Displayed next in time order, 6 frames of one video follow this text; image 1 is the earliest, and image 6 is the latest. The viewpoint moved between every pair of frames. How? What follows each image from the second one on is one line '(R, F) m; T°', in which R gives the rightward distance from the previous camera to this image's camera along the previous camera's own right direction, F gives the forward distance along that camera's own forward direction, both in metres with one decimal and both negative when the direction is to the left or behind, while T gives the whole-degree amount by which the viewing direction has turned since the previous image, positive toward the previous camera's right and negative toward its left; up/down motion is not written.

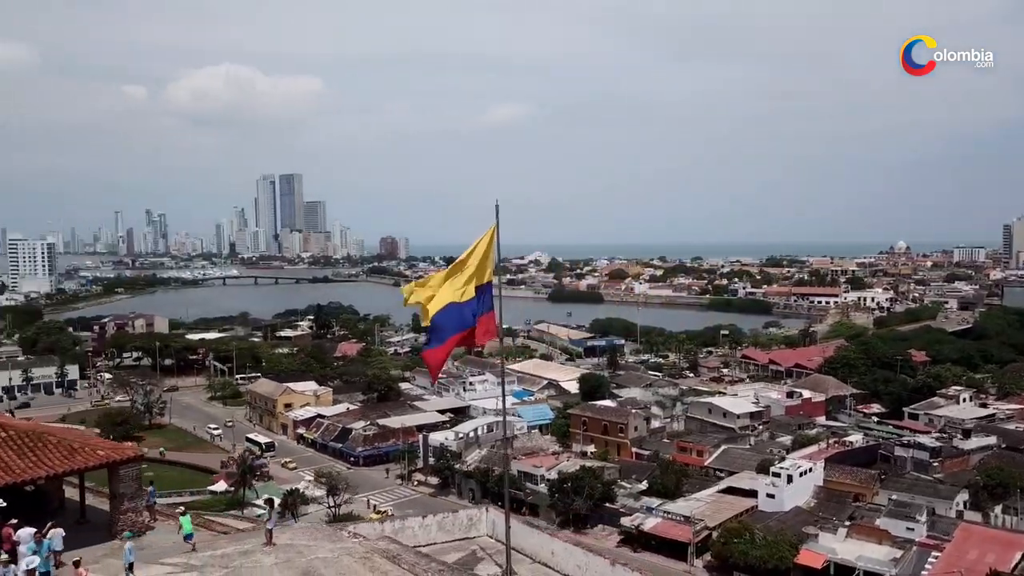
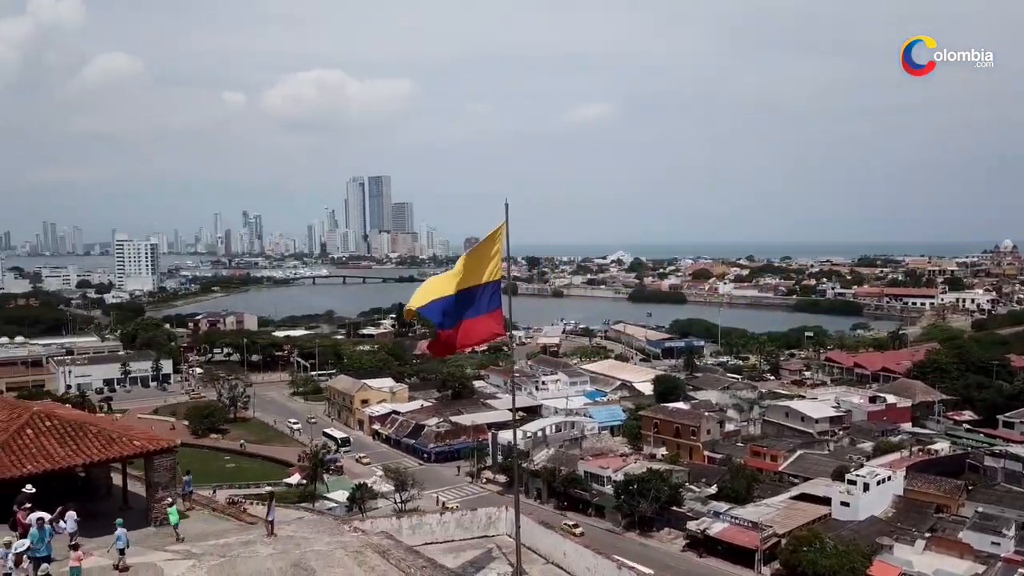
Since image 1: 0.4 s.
(+0.5, 0.0) m; -6°
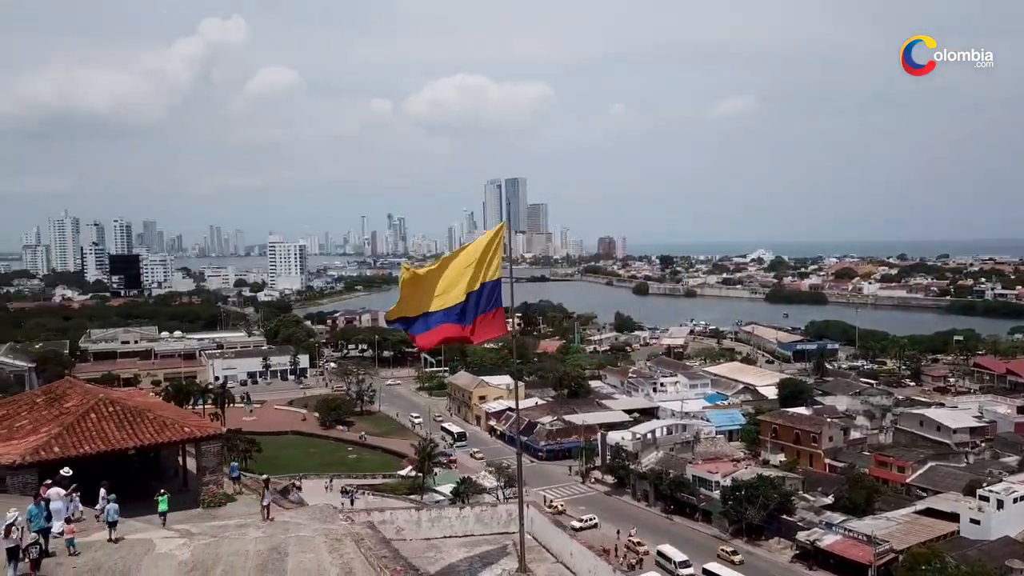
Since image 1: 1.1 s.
(+0.8, 0.0) m; -10°
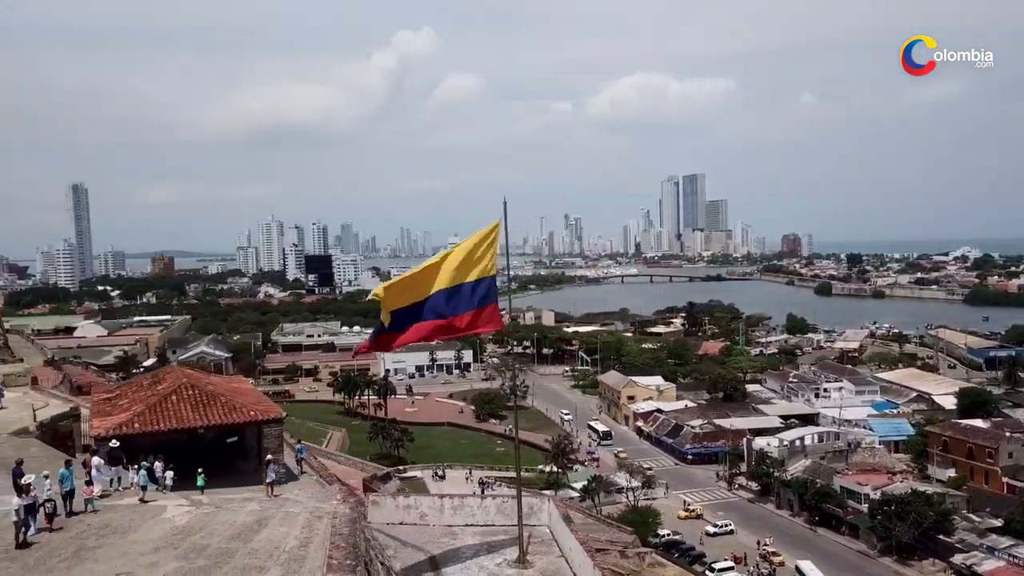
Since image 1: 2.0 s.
(+1.1, 0.0) m; -12°
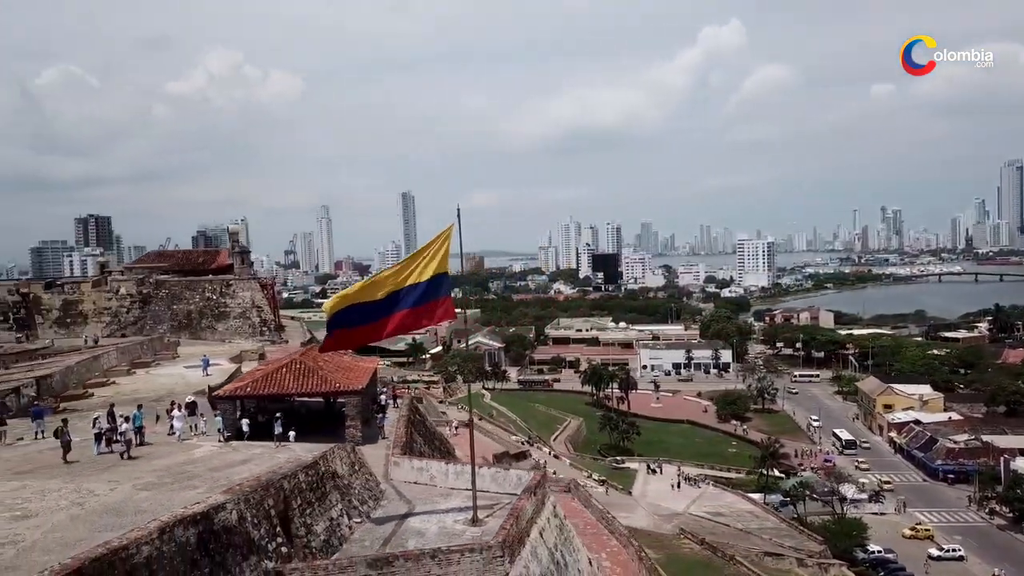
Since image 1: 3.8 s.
(+2.5, -0.3) m; -21°
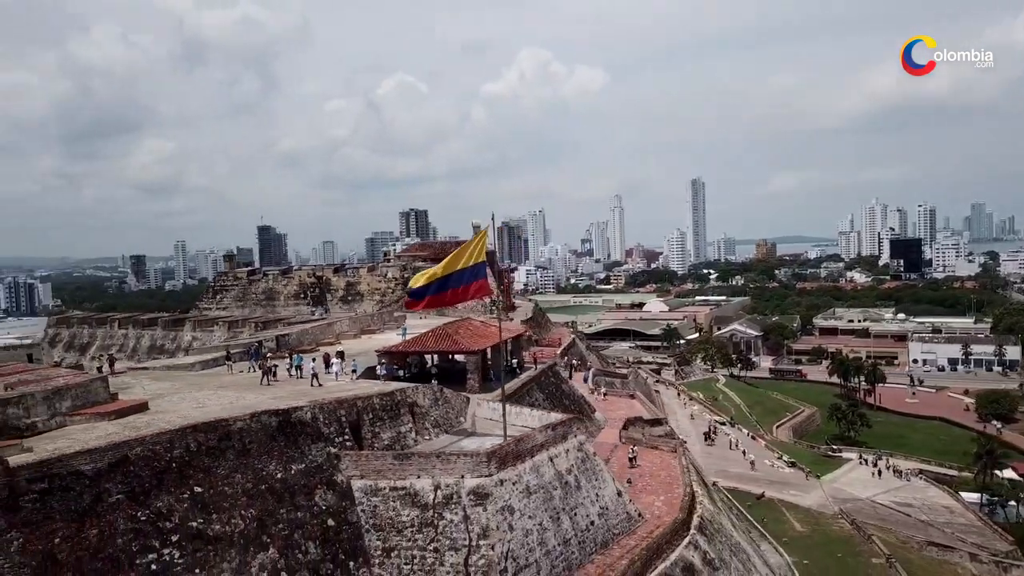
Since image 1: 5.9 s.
(+2.6, -1.5) m; -21°
